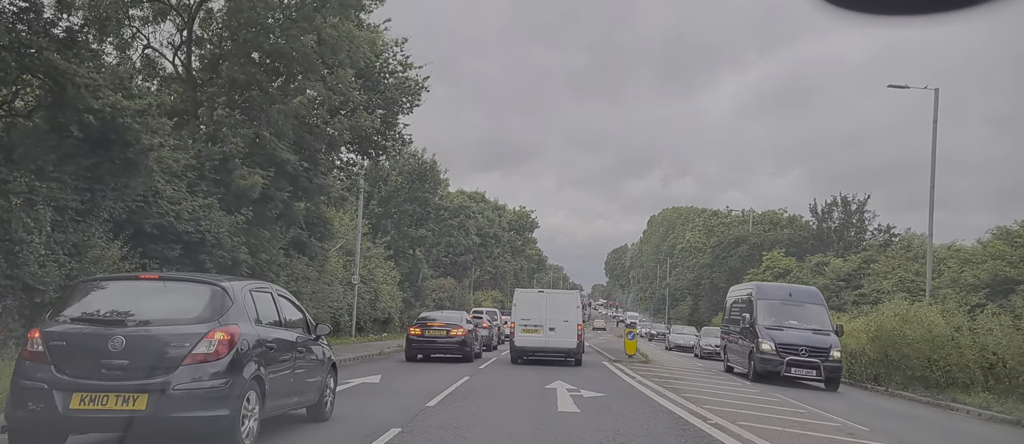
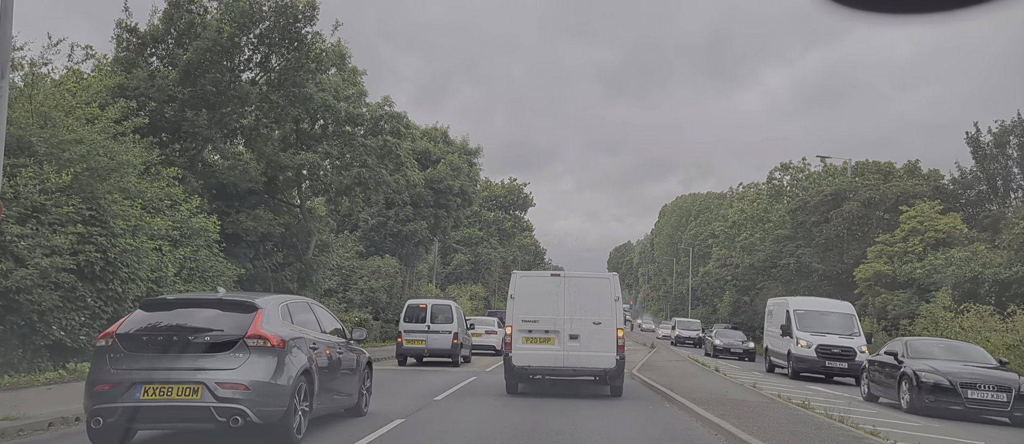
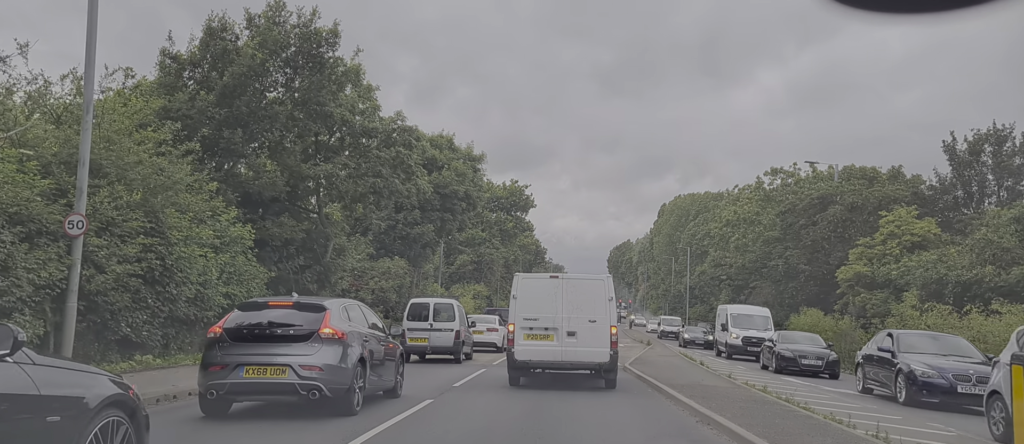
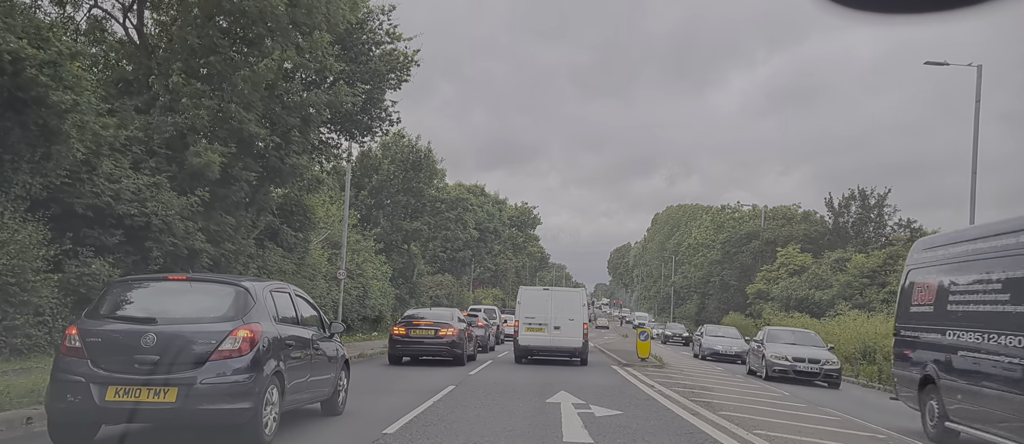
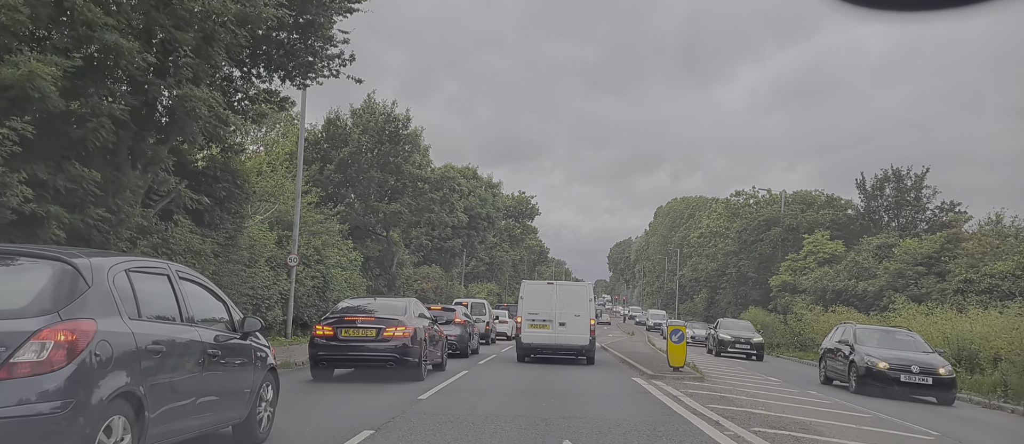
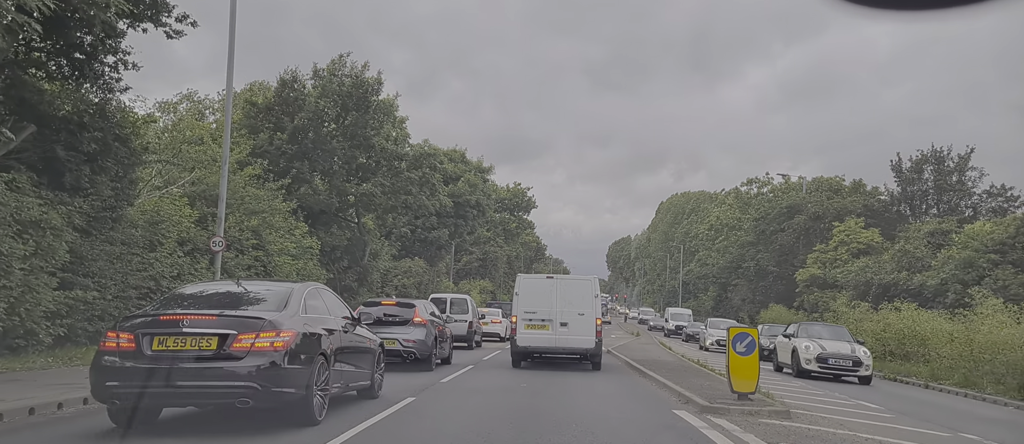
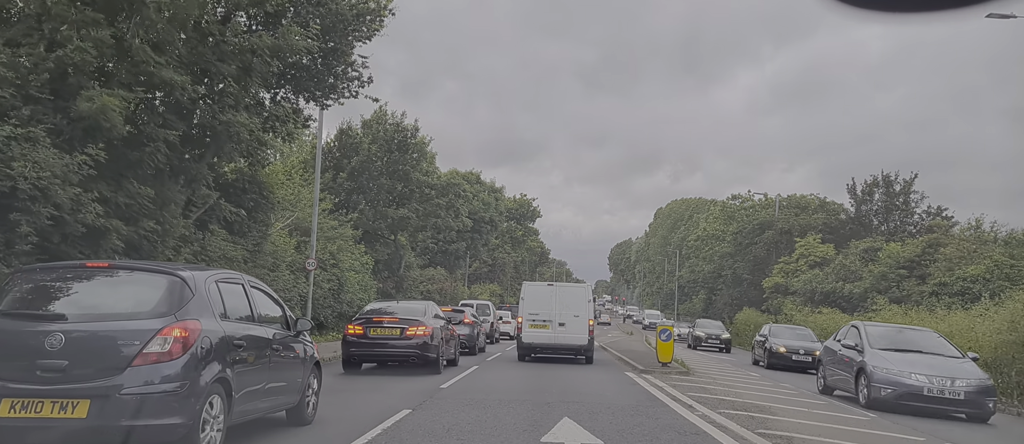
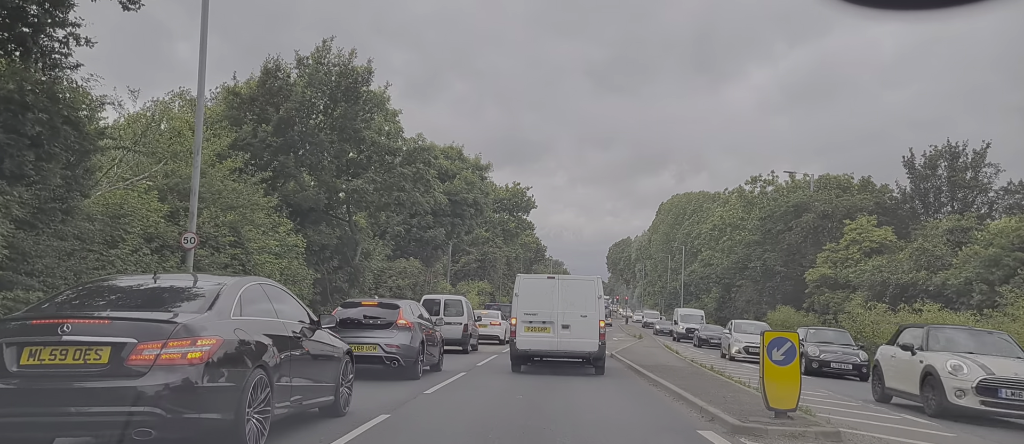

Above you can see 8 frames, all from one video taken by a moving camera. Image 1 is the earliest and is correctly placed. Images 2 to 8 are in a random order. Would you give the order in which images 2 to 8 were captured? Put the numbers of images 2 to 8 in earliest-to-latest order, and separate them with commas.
4, 7, 5, 6, 8, 3, 2
